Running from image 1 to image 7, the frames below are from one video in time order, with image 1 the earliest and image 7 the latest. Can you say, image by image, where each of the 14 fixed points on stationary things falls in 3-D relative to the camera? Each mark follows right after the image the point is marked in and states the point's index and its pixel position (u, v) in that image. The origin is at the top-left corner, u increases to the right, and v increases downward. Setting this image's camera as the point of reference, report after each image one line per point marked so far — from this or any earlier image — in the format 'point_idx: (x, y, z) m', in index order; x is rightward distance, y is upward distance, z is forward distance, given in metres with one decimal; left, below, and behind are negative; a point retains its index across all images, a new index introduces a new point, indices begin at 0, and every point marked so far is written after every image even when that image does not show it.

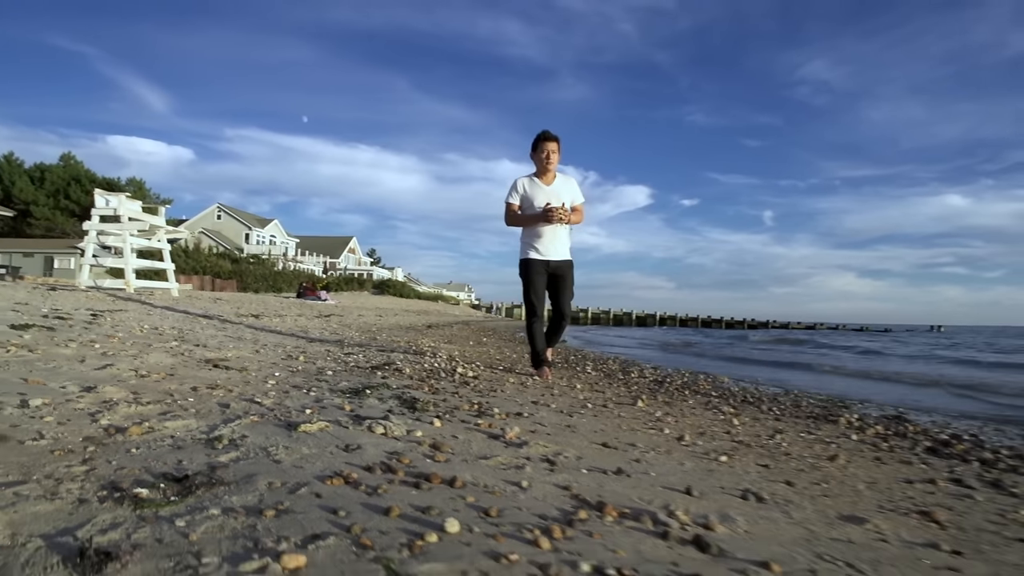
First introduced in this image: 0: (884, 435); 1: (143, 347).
0: (+2.7, -1.1, +4.5) m
1: (-3.0, -0.5, +5.0) m
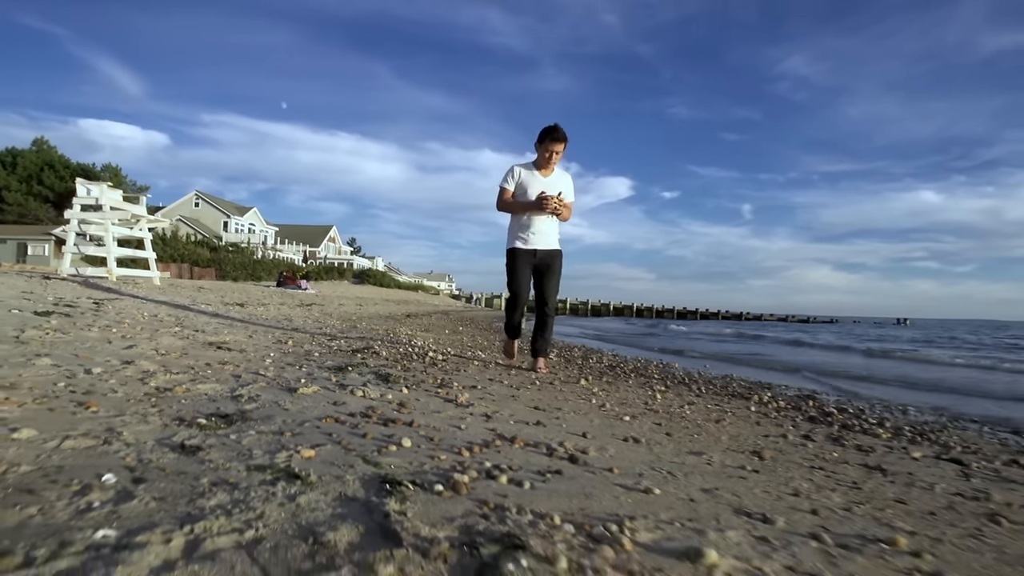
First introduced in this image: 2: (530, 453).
0: (+2.4, -1.1, +5.4) m
1: (-3.4, -0.4, +5.7) m
2: (+0.1, -0.7, +2.5) m
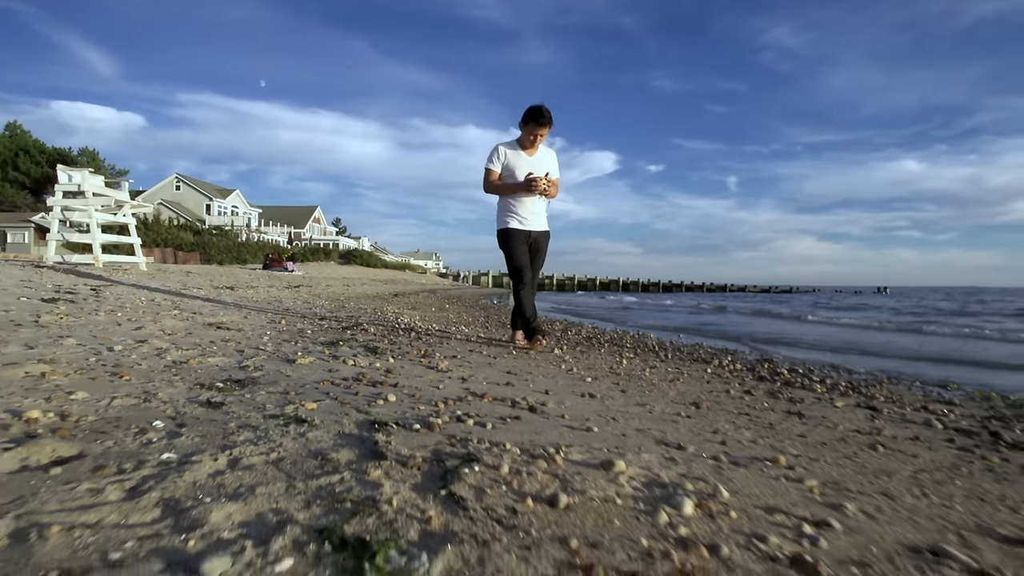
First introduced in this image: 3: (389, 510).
0: (+2.2, -0.8, +6.0) m
1: (-3.6, -0.3, +6.1) m
2: (-0.1, -0.6, +3.0) m
3: (-0.3, -0.5, +1.4) m
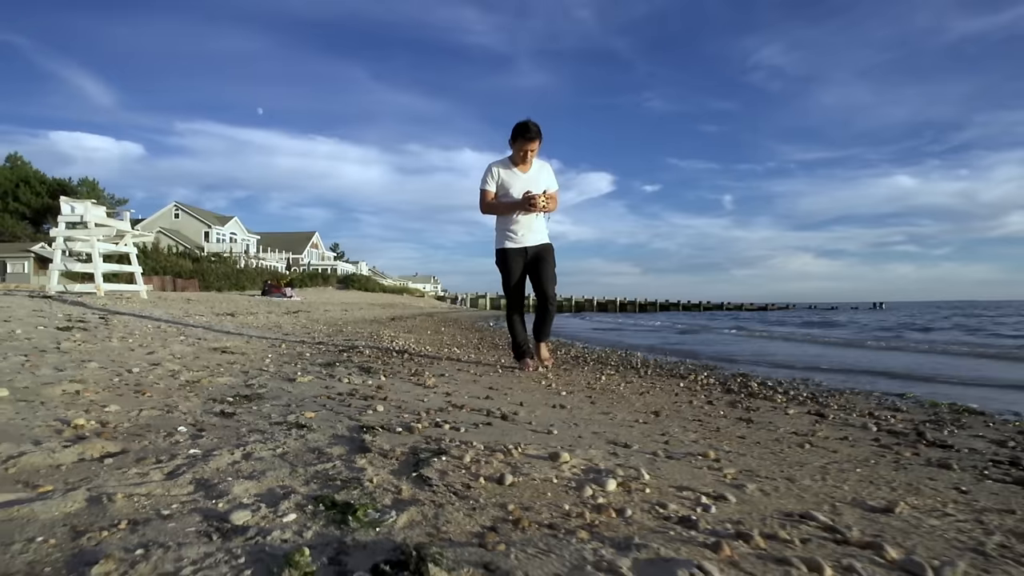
0: (+2.0, -1.0, +6.4) m
1: (-3.8, -0.6, +6.6) m
2: (-0.2, -0.7, +3.4) m
3: (-0.4, -0.6, +1.9) m
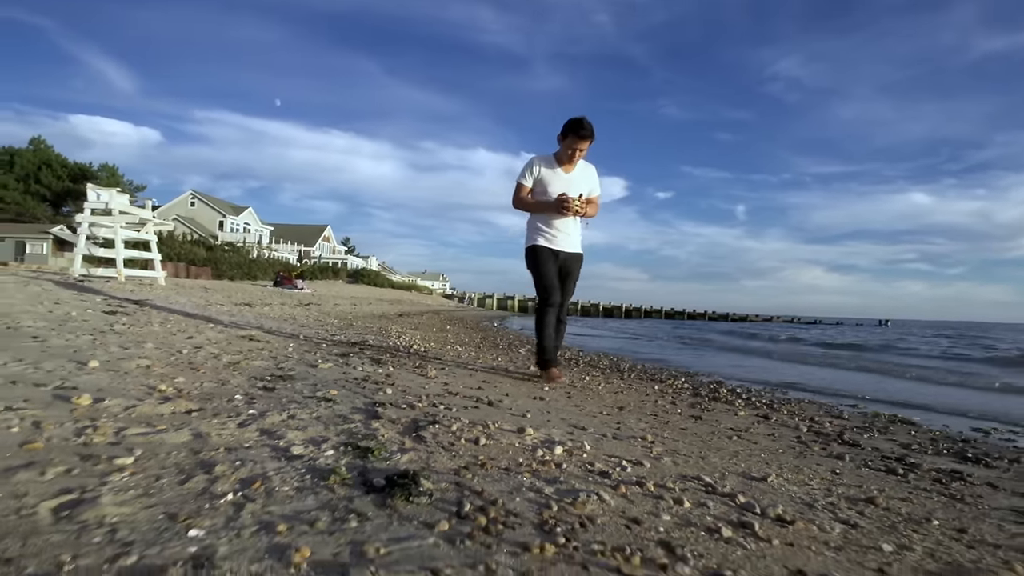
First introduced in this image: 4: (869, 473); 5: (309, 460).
0: (+2.0, -1.2, +7.1) m
1: (-3.8, -0.5, +7.4) m
2: (-0.3, -0.8, +4.1) m
3: (-0.6, -0.6, +2.6) m
4: (+1.9, -1.0, +3.3) m
5: (-0.7, -0.6, +2.2) m
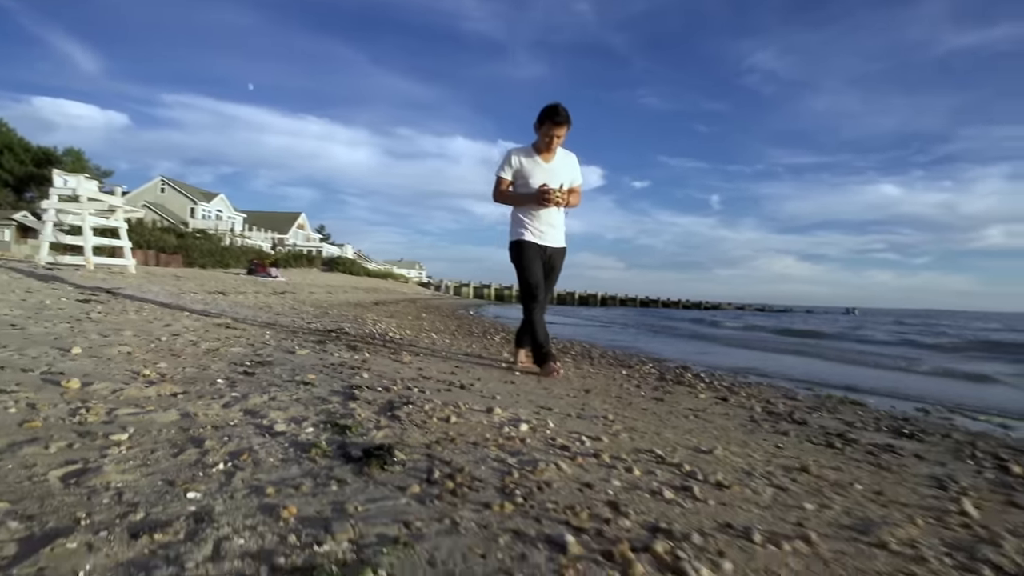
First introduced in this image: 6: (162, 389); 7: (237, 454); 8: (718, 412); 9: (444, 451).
0: (+1.6, -1.0, +7.4) m
1: (-4.1, -0.3, +7.4) m
2: (-0.5, -0.7, +4.3) m
3: (-0.7, -0.6, +2.8) m
4: (+1.7, -0.9, +3.6) m
5: (-0.9, -0.6, +2.4) m
6: (-1.7, -0.5, +3.0) m
7: (-0.9, -0.6, +2.1) m
8: (+1.5, -0.9, +4.6) m
9: (-0.3, -0.6, +2.3) m
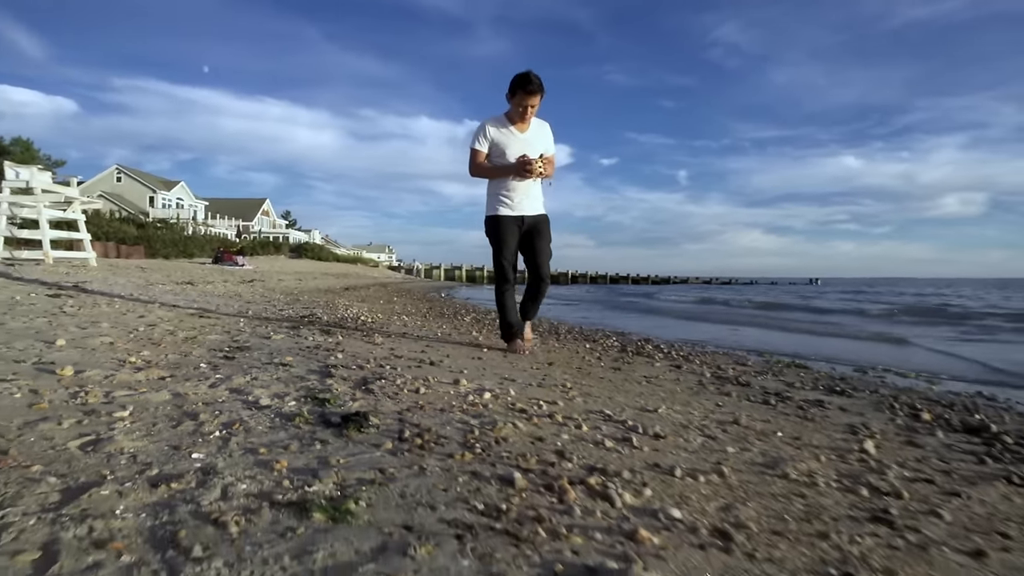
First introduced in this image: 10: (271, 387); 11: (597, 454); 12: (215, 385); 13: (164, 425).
0: (+1.2, -0.7, +7.8) m
1: (-4.5, -0.2, +7.5) m
2: (-0.8, -0.6, +4.6) m
3: (-0.9, -0.5, +3.1) m
4: (+1.5, -0.8, +4.0) m
5: (-1.0, -0.5, +2.6) m
6: (-1.9, -0.5, +3.2) m
7: (-1.1, -0.5, +2.3) m
8: (+1.3, -0.7, +5.0) m
9: (-0.4, -0.6, +2.7) m
10: (-1.2, -0.5, +3.1) m
11: (+0.3, -0.6, +2.3) m
12: (-1.5, -0.5, +3.1) m
13: (-1.3, -0.5, +2.2) m
